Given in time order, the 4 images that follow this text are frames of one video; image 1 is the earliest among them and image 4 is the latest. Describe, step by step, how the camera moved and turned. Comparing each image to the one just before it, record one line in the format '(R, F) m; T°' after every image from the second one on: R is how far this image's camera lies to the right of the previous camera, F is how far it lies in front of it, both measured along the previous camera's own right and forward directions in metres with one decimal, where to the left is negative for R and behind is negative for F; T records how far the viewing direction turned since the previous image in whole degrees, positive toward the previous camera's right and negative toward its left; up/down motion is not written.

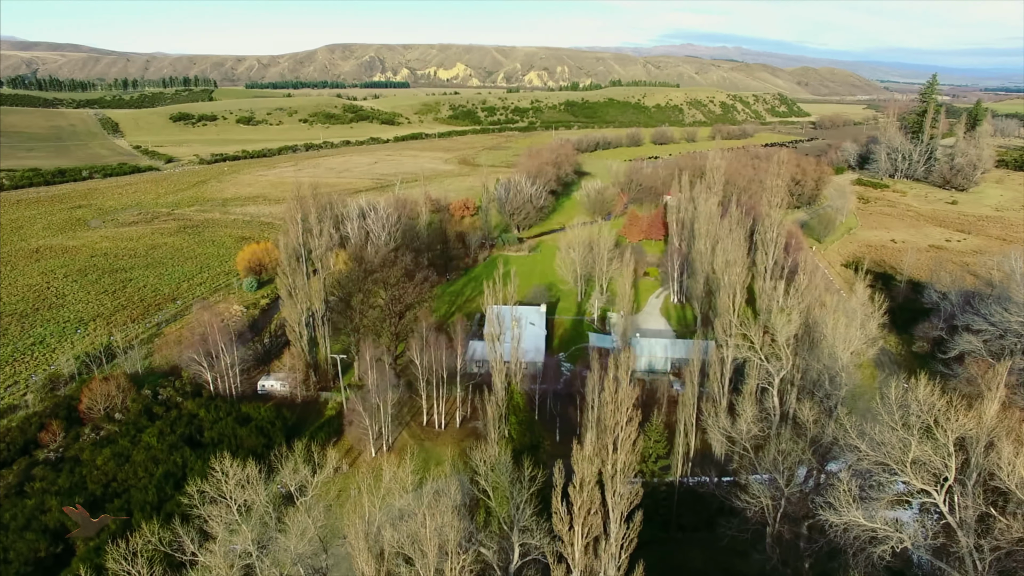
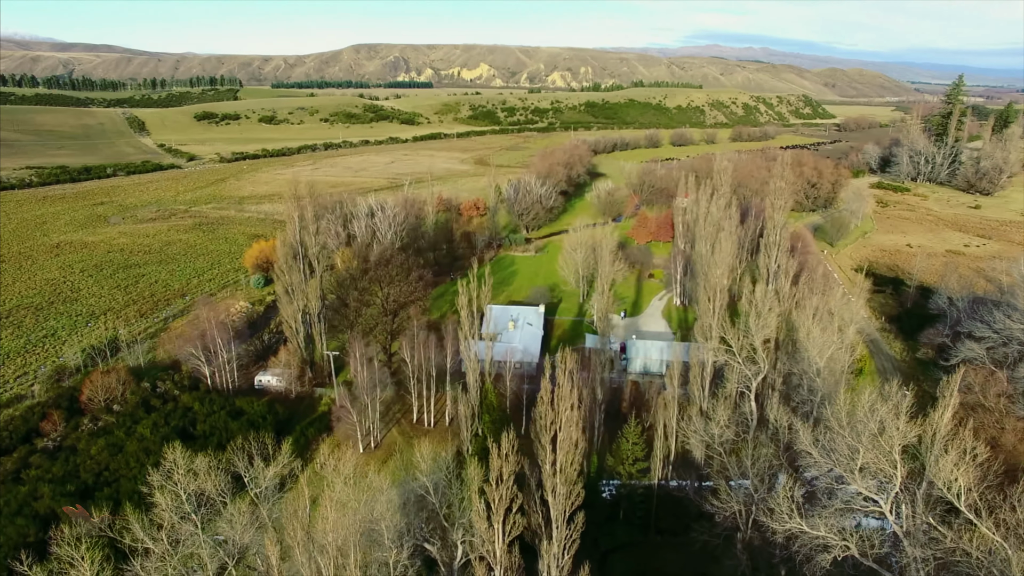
(+0.7, -0.1) m; -2°
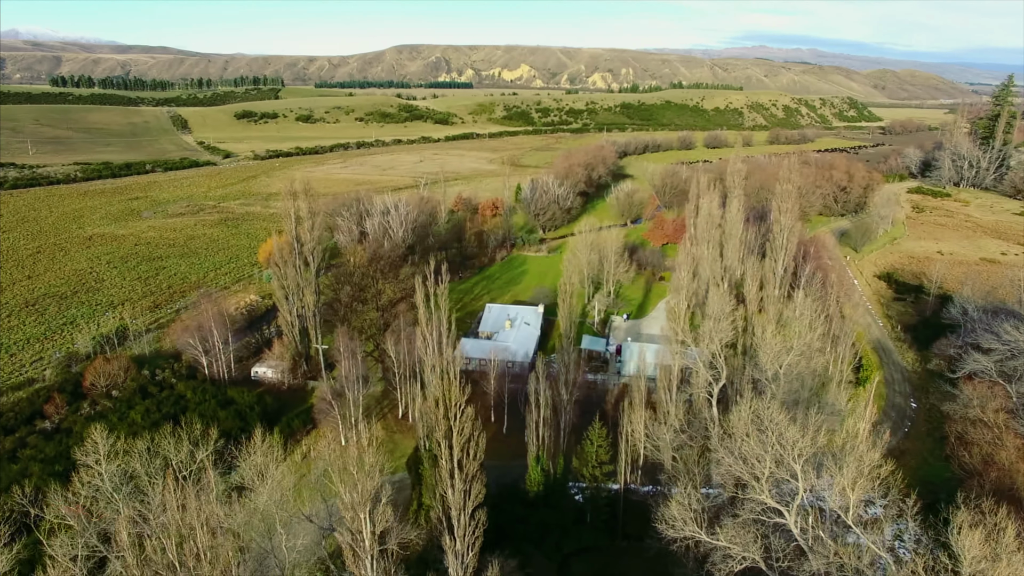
(+1.2, 0.0) m; -3°
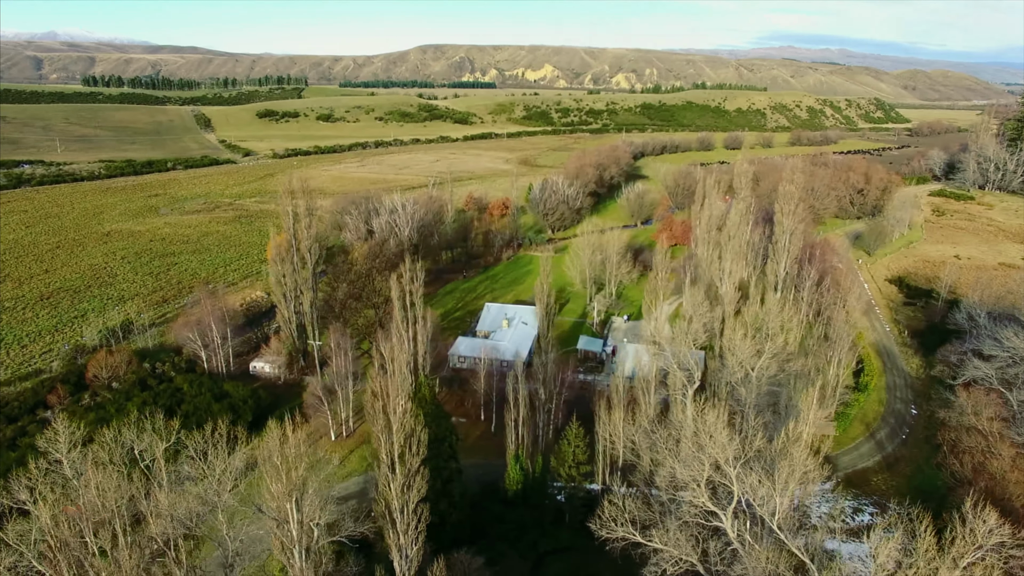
(+0.7, 0.0) m; -2°
